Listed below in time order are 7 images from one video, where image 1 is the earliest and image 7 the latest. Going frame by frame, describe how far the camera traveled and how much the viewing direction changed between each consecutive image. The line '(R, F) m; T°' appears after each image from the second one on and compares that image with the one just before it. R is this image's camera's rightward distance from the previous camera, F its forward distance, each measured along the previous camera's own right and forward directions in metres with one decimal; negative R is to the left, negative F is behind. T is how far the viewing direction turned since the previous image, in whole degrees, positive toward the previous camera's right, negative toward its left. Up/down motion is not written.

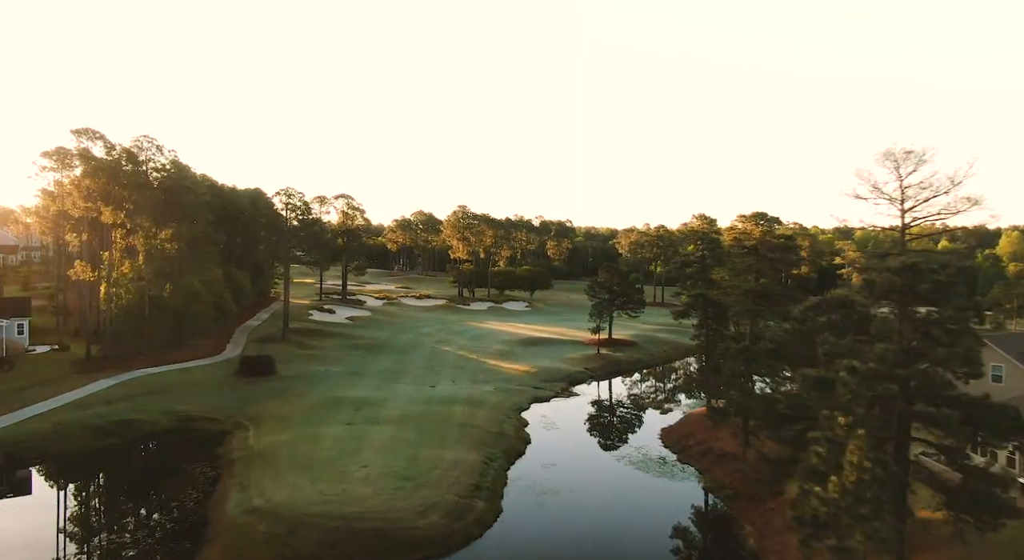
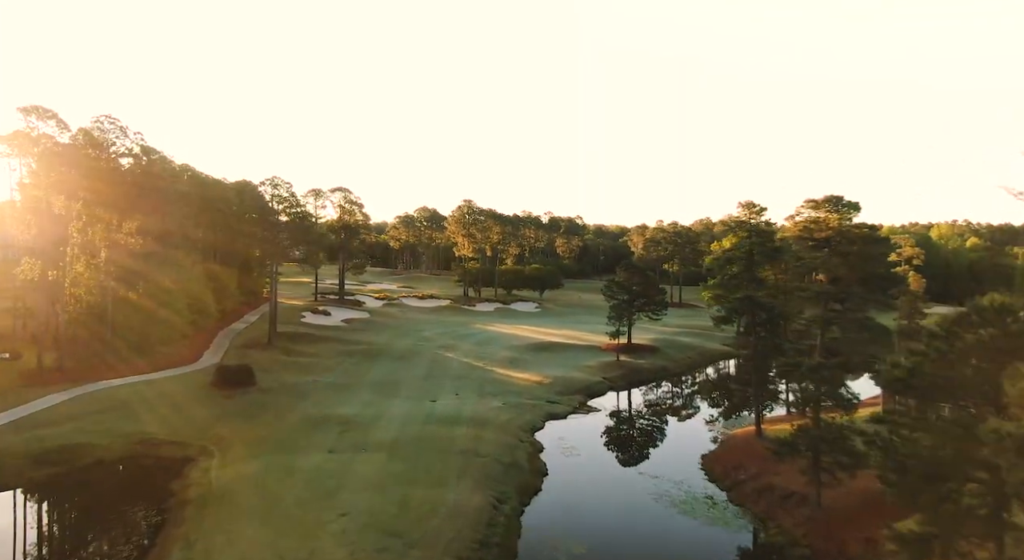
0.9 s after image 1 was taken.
(-0.3, +5.4) m; -1°
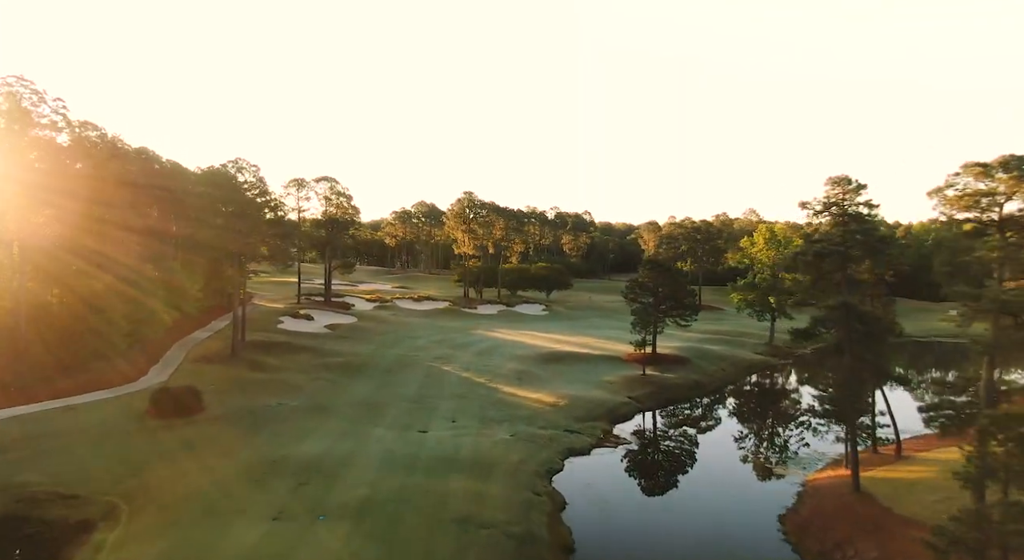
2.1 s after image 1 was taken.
(-0.4, +7.6) m; 0°
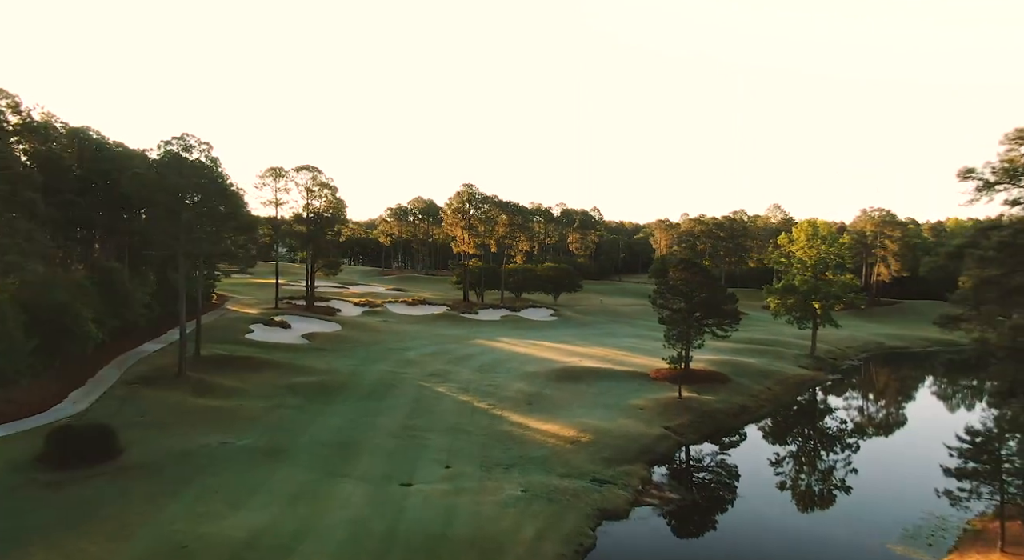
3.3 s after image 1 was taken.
(-0.4, +7.6) m; 0°
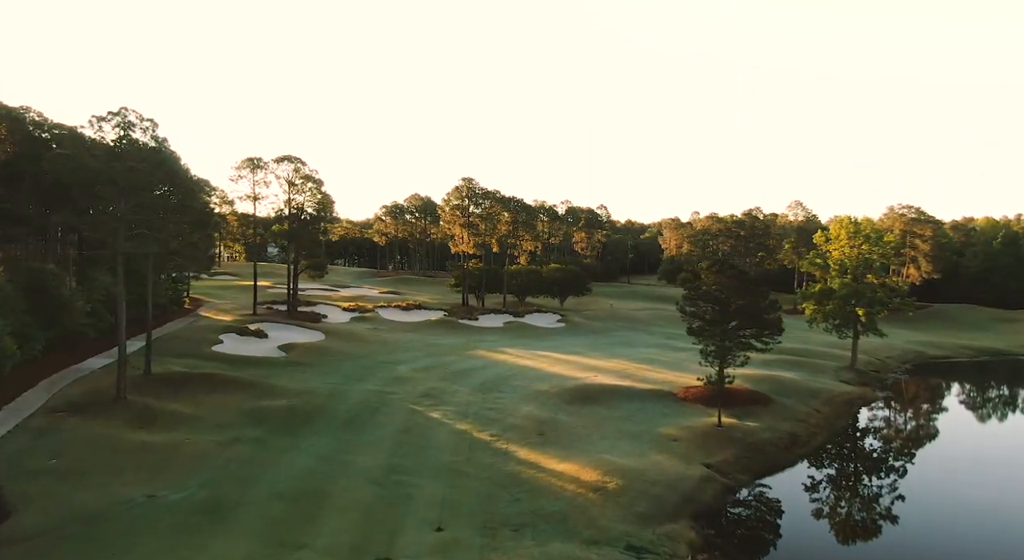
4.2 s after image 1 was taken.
(-0.3, +5.9) m; 0°
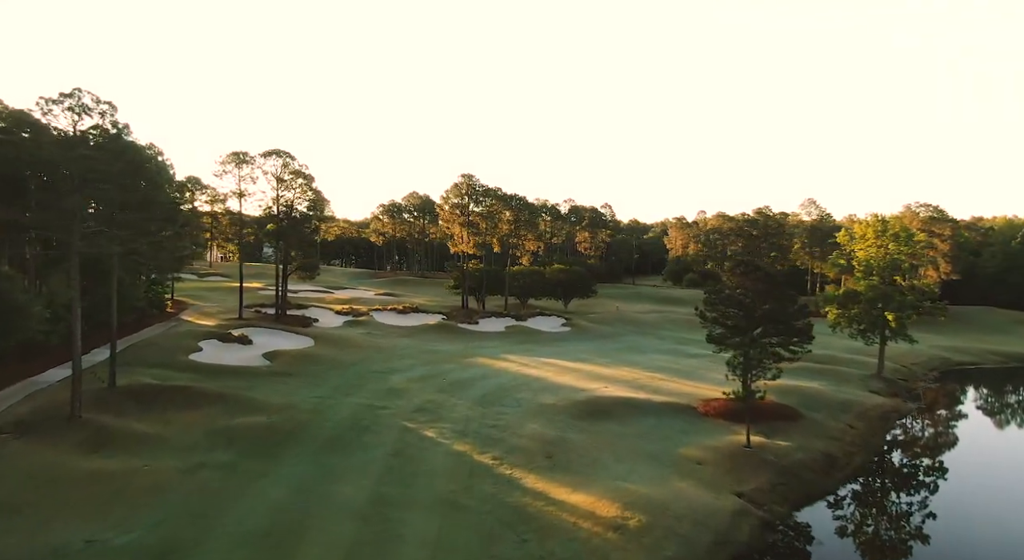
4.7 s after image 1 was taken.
(-0.2, +3.2) m; 0°
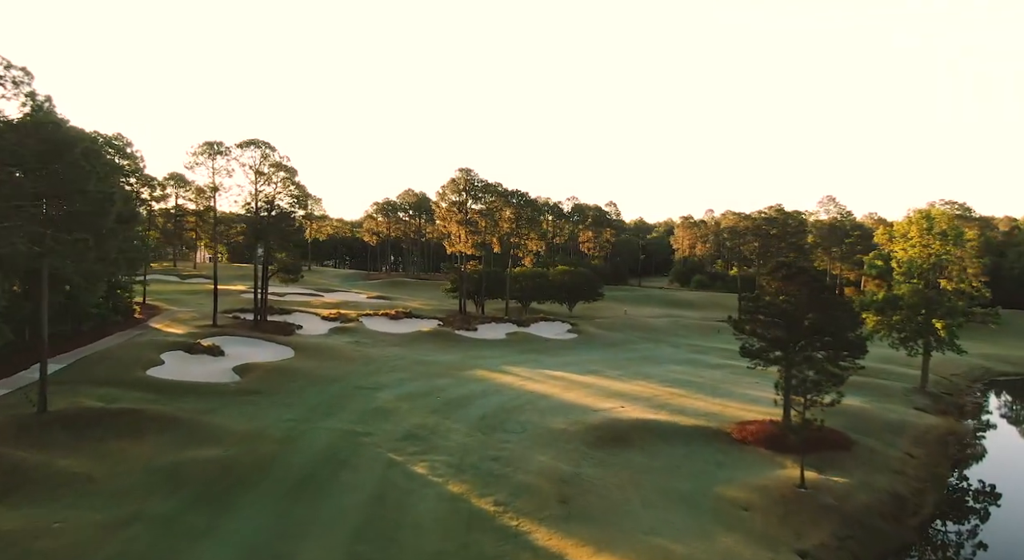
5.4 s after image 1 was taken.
(-0.2, +4.6) m; 0°
